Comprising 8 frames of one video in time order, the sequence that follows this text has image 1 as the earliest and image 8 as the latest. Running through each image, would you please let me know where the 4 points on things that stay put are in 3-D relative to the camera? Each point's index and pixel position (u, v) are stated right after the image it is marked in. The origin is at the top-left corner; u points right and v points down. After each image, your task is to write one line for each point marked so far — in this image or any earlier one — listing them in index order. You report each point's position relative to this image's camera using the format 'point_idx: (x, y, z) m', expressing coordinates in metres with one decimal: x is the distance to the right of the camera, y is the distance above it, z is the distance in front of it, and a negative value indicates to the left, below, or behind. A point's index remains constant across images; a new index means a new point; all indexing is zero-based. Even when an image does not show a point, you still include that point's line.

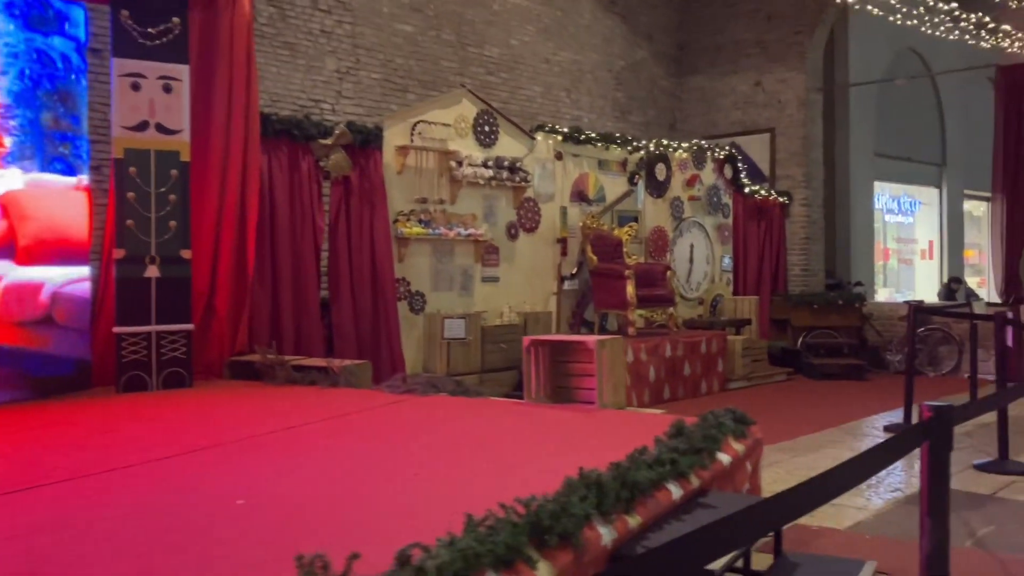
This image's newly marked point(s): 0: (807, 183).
0: (+3.6, +1.3, +10.5) m
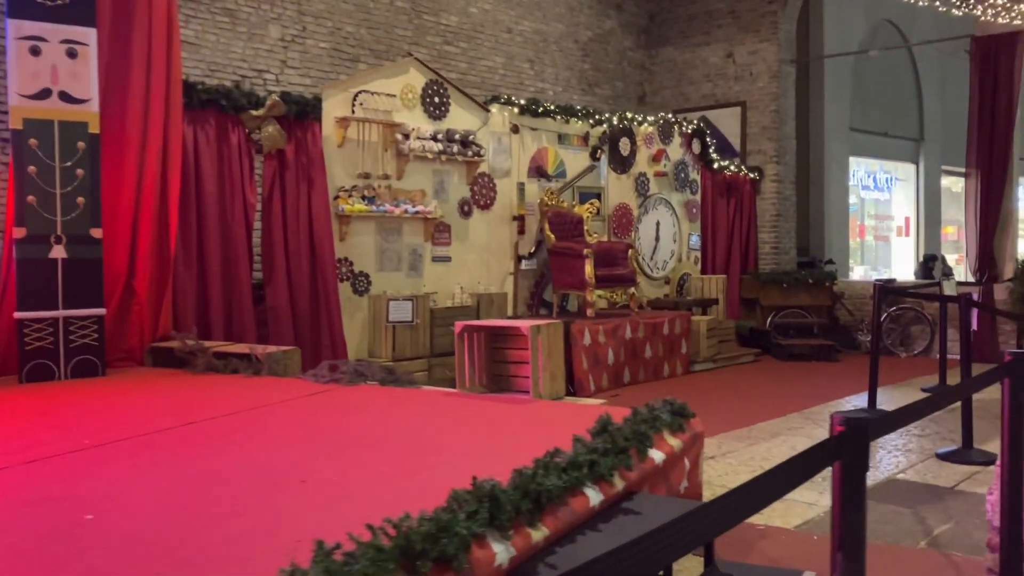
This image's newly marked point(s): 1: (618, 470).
0: (+3.2, +1.5, +10.2) m
1: (+0.3, -0.6, +2.7) m
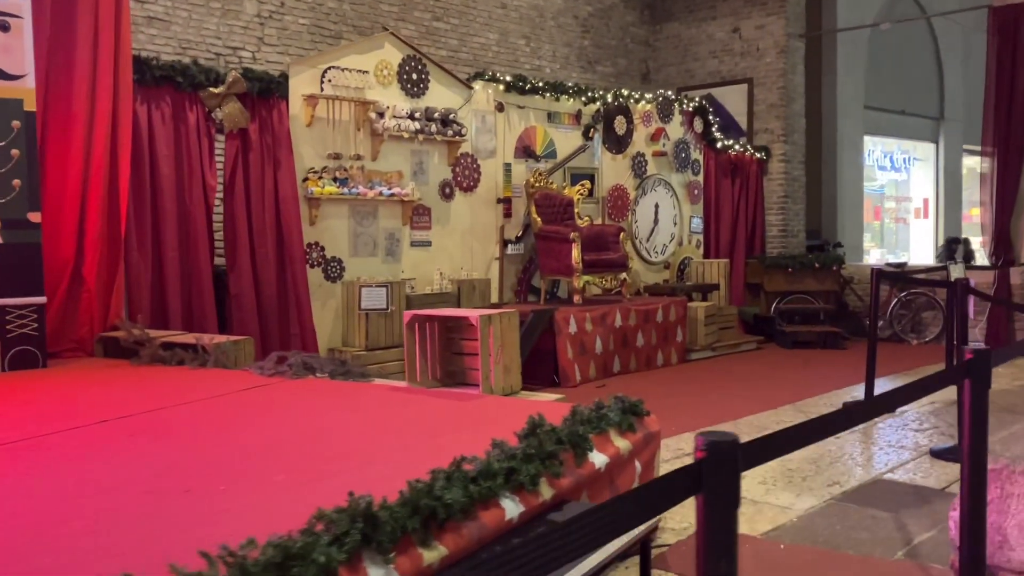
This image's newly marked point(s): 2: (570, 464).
0: (+3.1, +1.7, +9.8) m
1: (+0.1, -0.5, +2.5) m
2: (+0.2, -0.5, +2.6) m
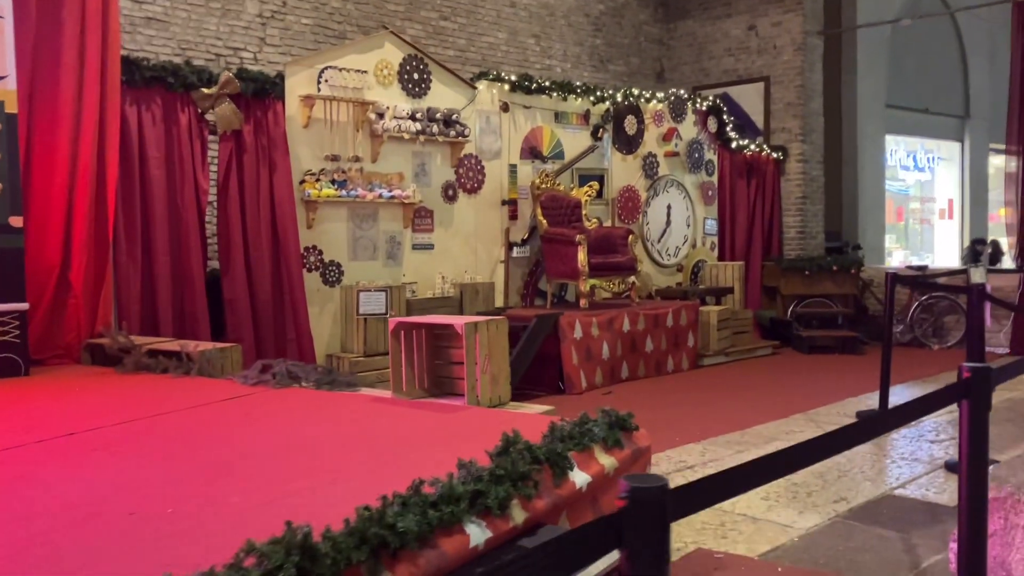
0: (+3.2, +1.7, +9.5) m
1: (0.0, -0.6, +2.3) m
2: (+0.1, -0.6, +2.5) m
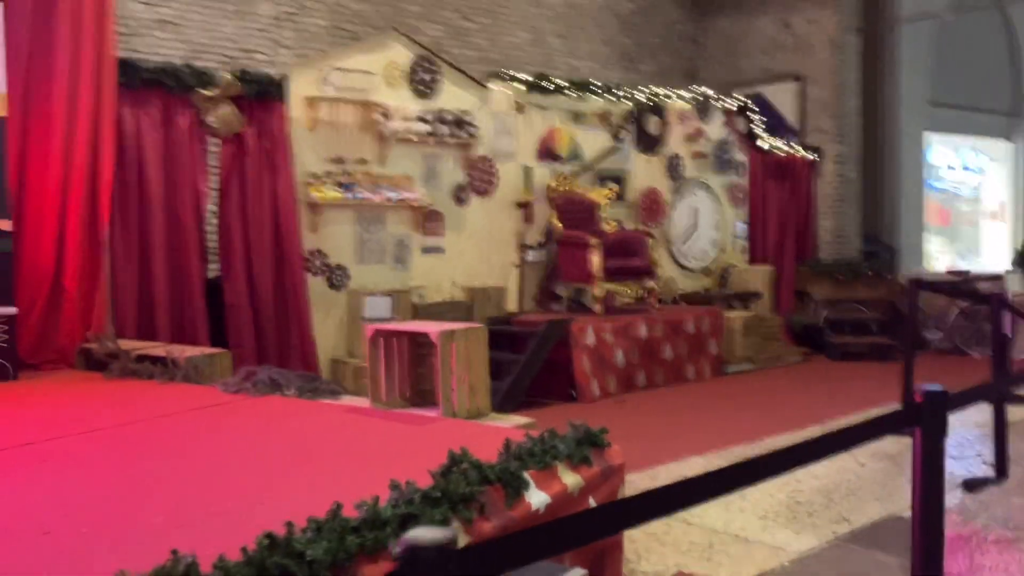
0: (+3.5, +1.6, +9.2) m
1: (-0.1, -0.6, +2.2) m
2: (0.0, -0.6, +2.3) m
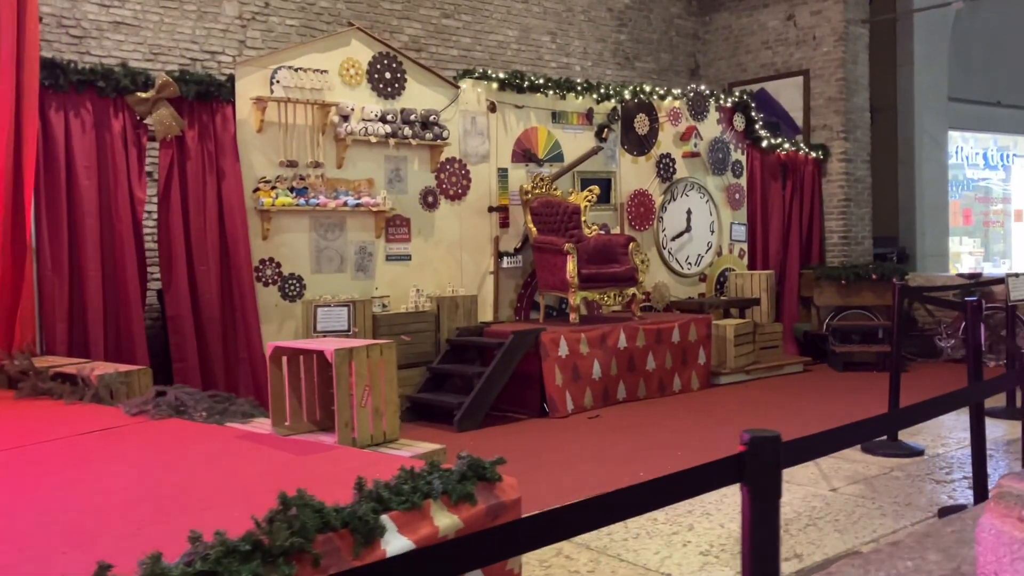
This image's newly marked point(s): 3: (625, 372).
0: (+3.4, +1.6, +8.7) m
1: (-0.5, -0.6, +1.9) m
2: (-0.4, -0.6, +2.0) m
3: (+0.8, -0.6, +6.1) m
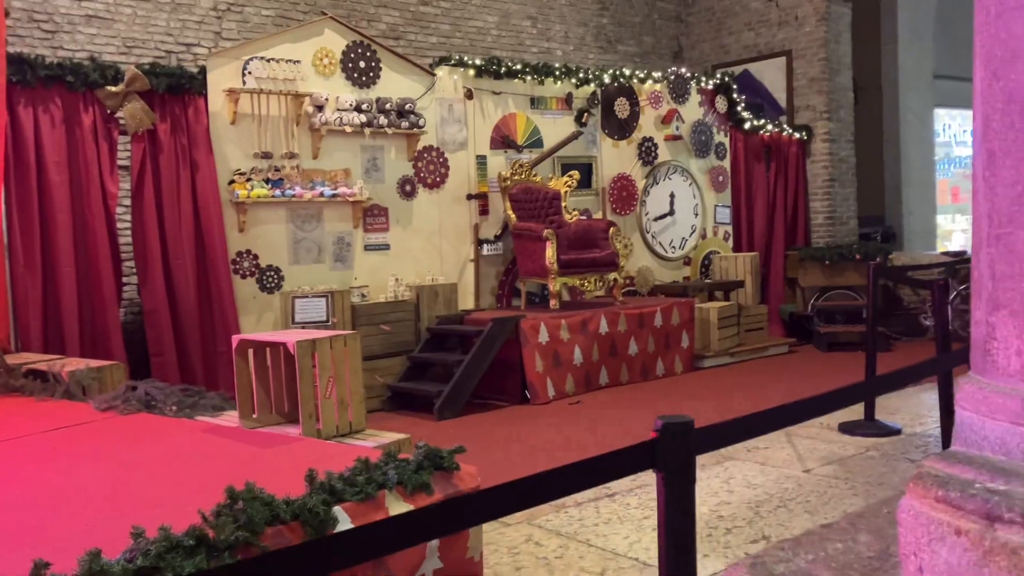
0: (+3.2, +1.8, +8.7) m
1: (-0.6, -0.6, +1.9) m
2: (-0.5, -0.6, +2.0) m
3: (+0.7, -0.5, +6.1) m
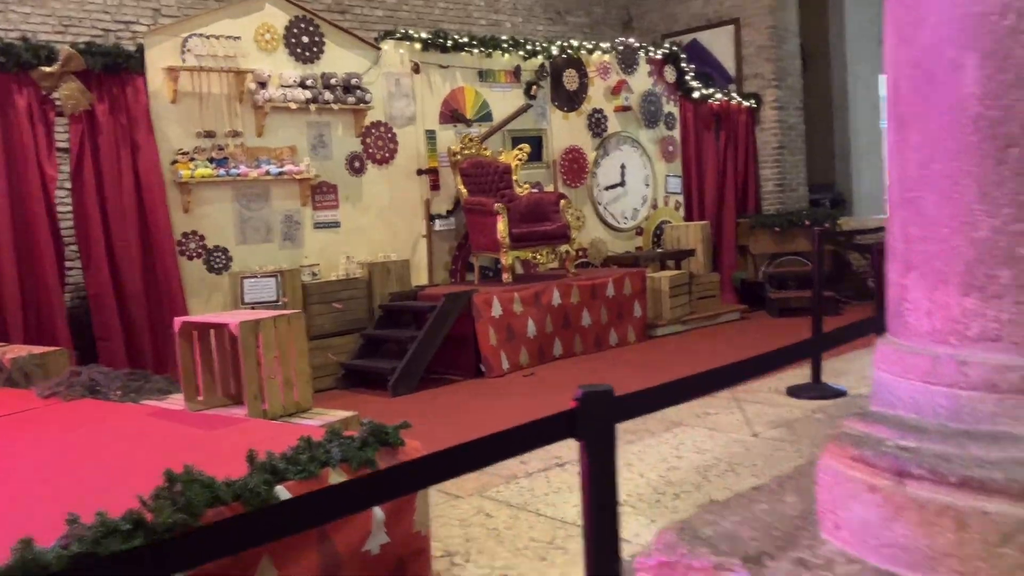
0: (+2.7, +2.1, +8.8) m
1: (-0.8, -0.6, +1.8) m
2: (-0.7, -0.6, +2.0) m
3: (+0.3, -0.3, +6.2) m
